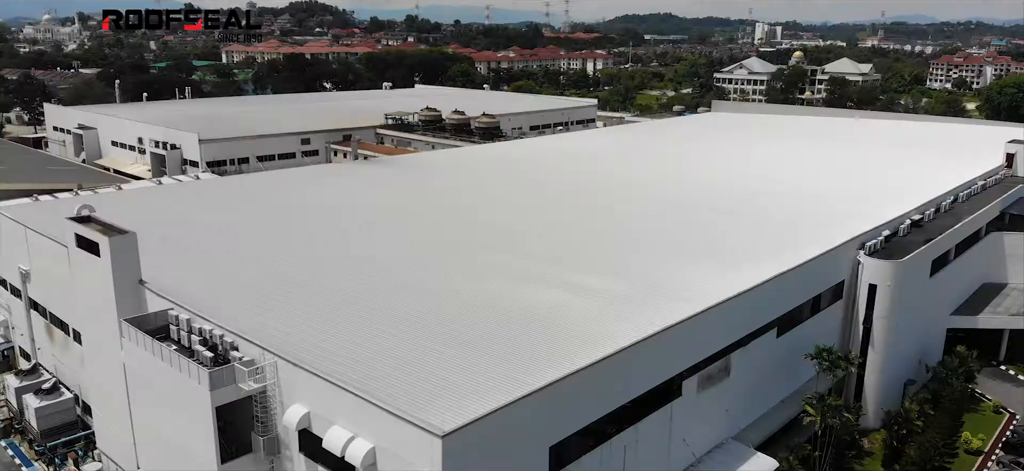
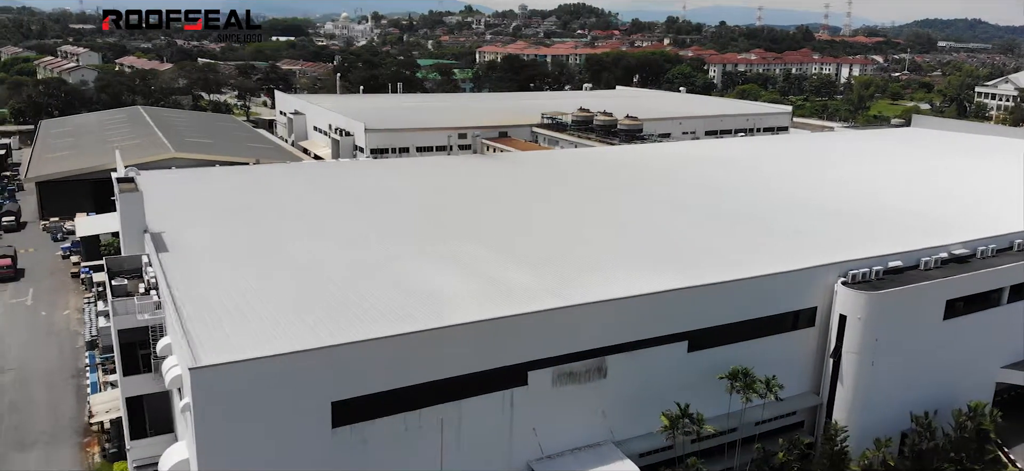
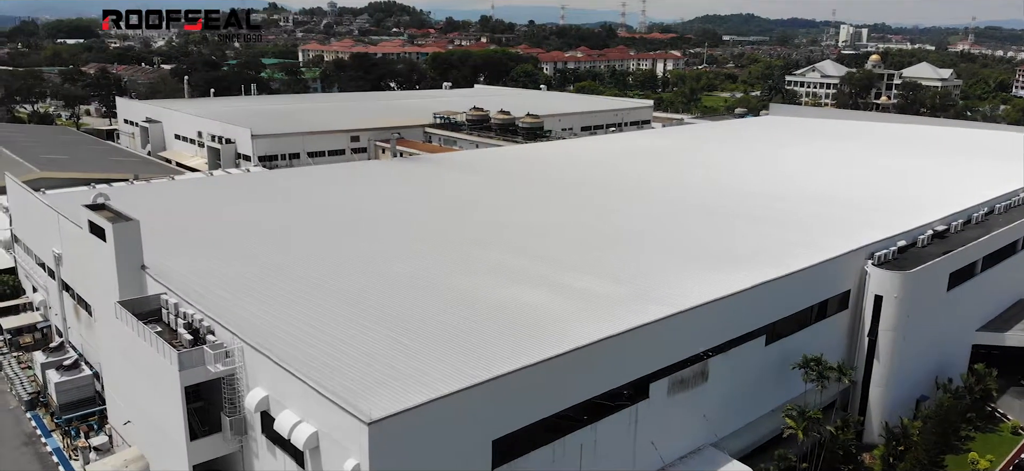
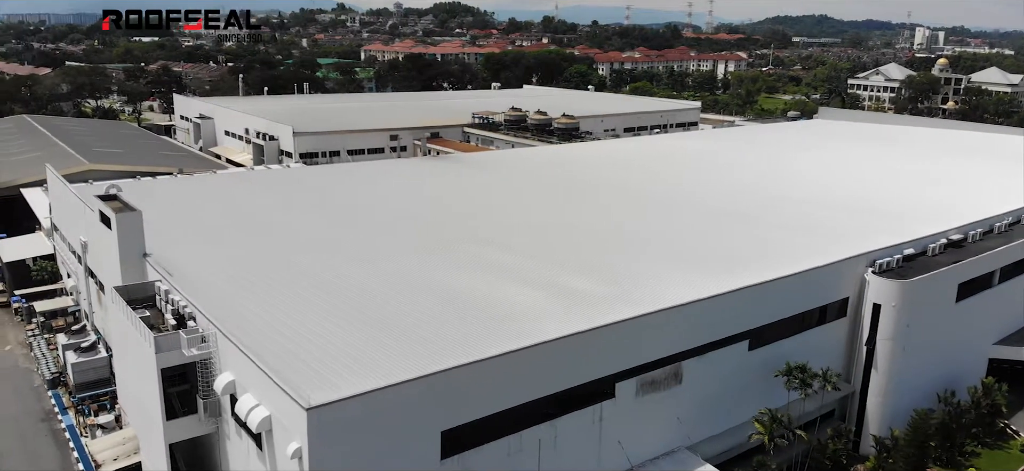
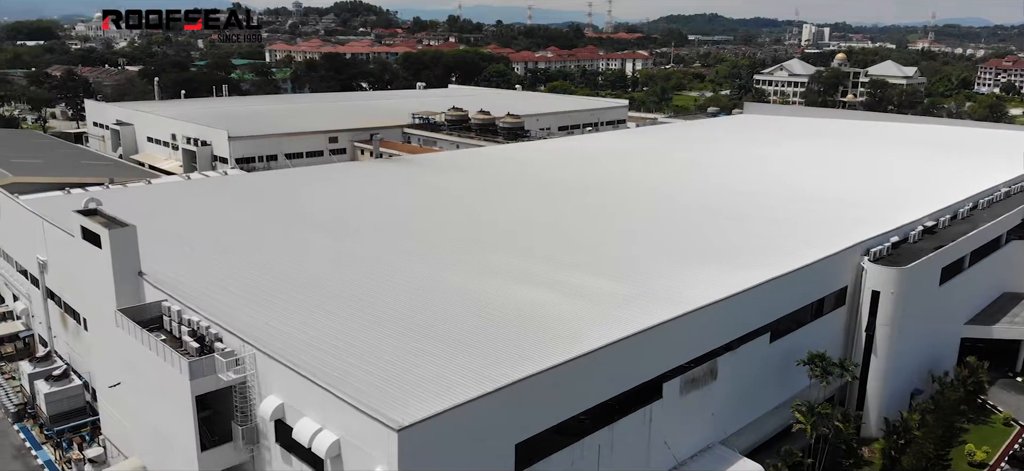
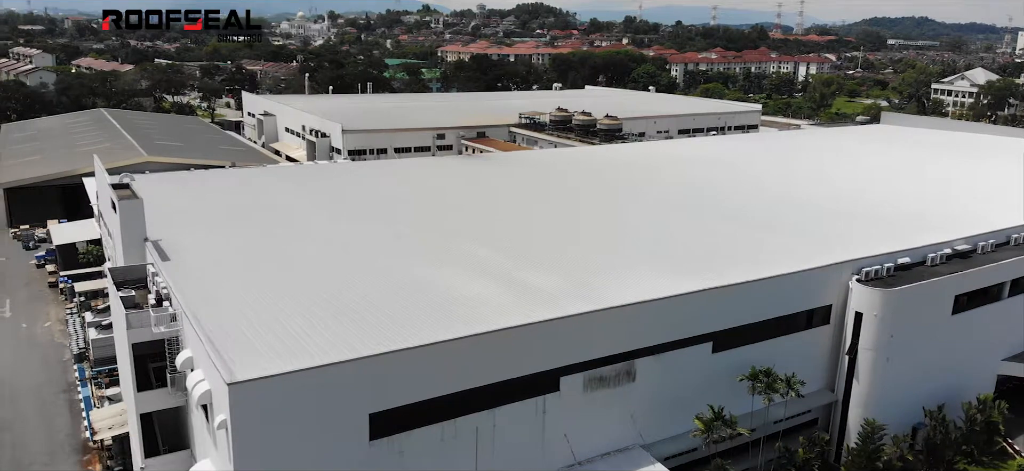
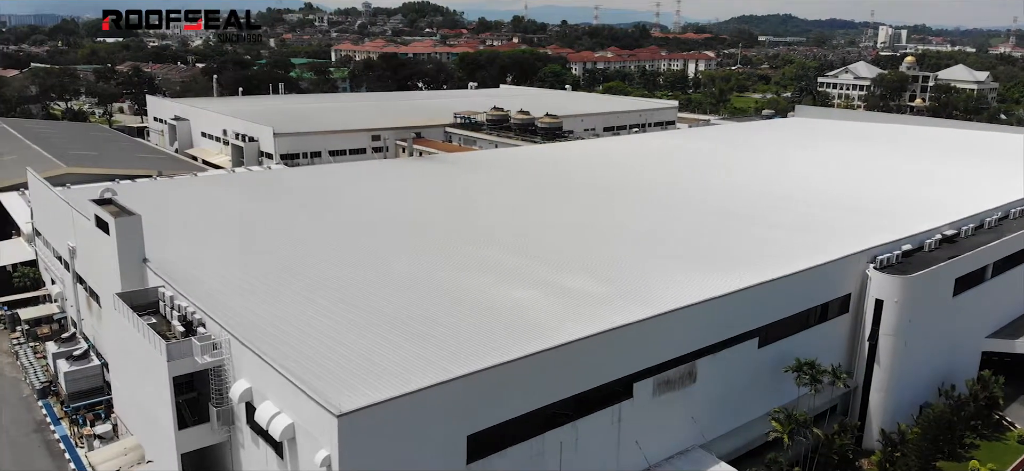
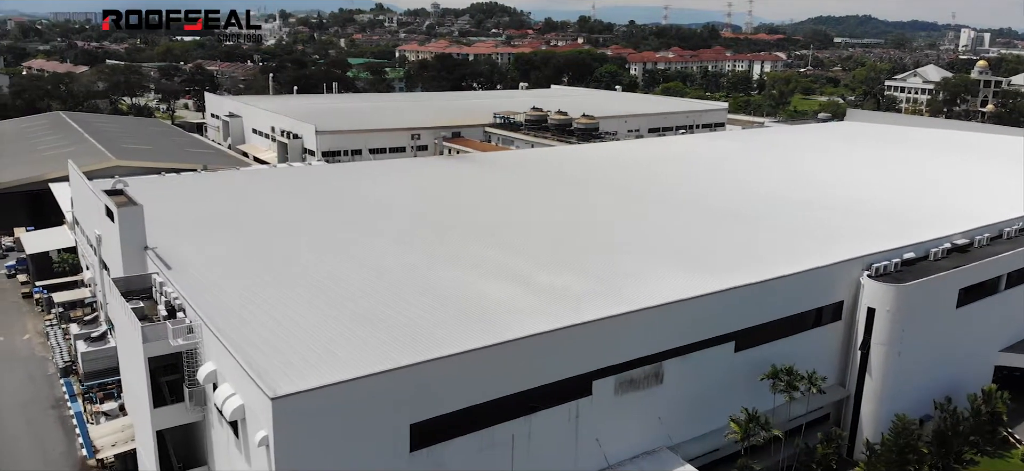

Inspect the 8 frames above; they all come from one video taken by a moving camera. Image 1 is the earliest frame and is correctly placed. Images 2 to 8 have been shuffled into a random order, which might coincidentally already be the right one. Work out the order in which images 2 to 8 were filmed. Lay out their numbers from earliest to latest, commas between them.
5, 3, 7, 4, 8, 6, 2
